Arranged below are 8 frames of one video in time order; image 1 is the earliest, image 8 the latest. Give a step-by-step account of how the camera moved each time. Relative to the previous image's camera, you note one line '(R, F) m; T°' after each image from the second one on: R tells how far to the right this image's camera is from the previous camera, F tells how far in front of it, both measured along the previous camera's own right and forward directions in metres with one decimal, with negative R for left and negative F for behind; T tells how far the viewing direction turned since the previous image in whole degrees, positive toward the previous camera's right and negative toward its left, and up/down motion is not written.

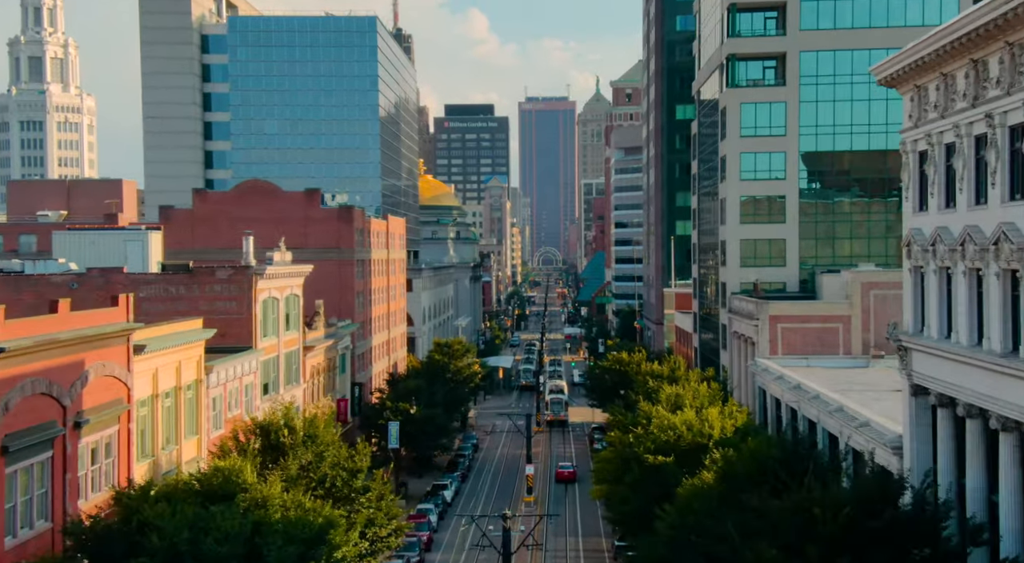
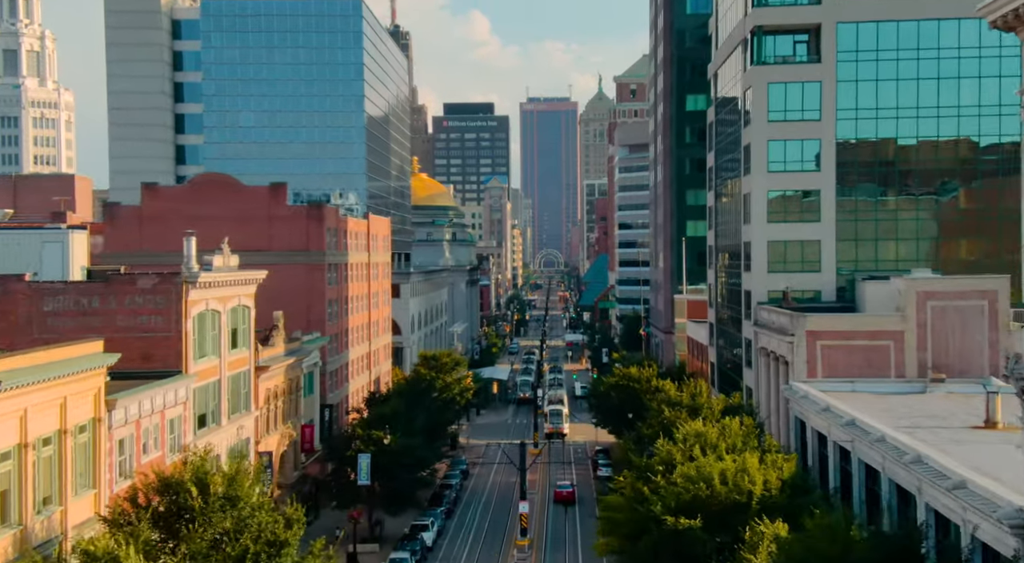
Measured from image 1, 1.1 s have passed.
(+0.5, +9.9) m; 0°
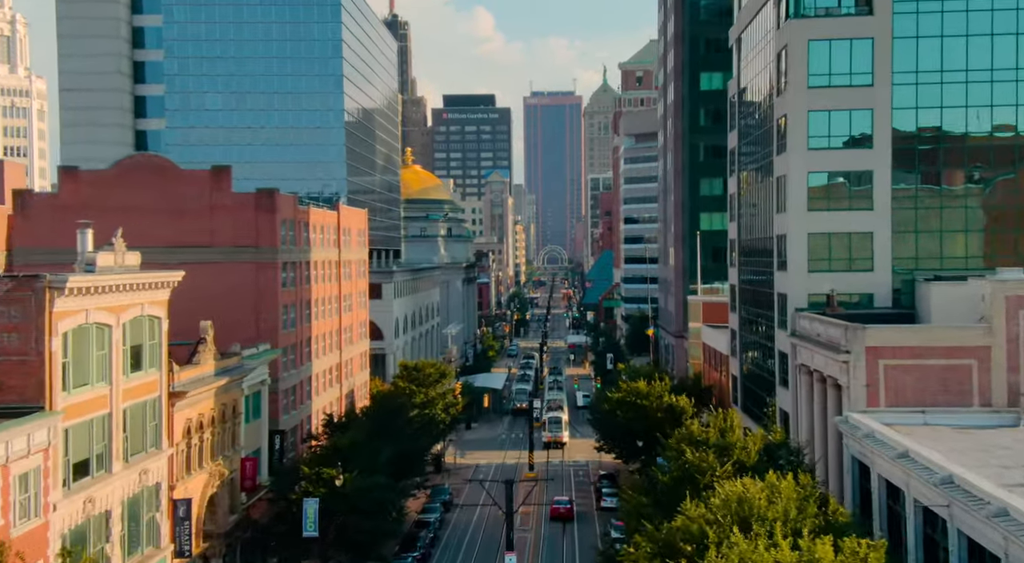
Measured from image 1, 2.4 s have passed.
(+0.9, +11.3) m; 0°
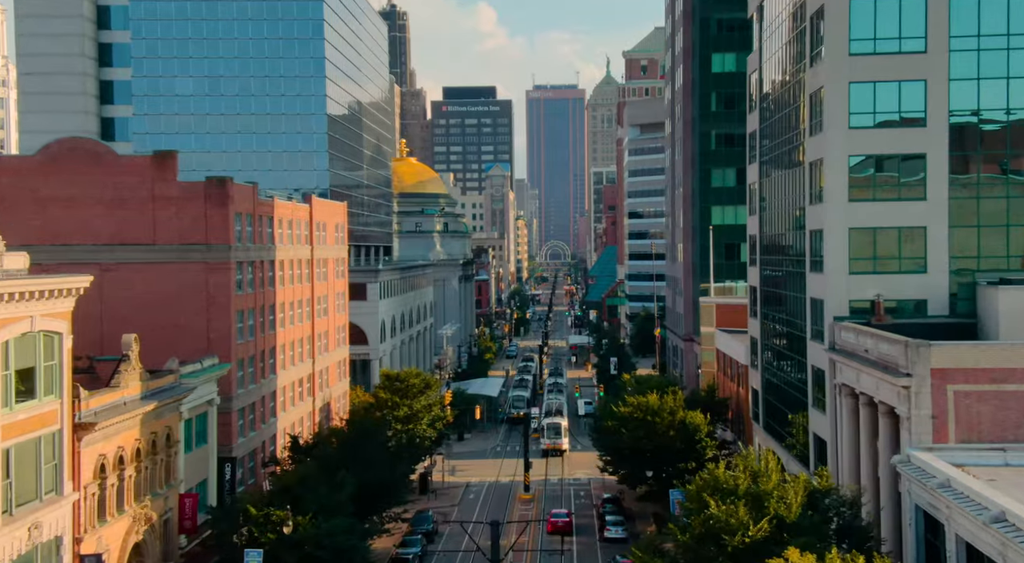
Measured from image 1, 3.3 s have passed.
(+0.6, +8.0) m; 0°
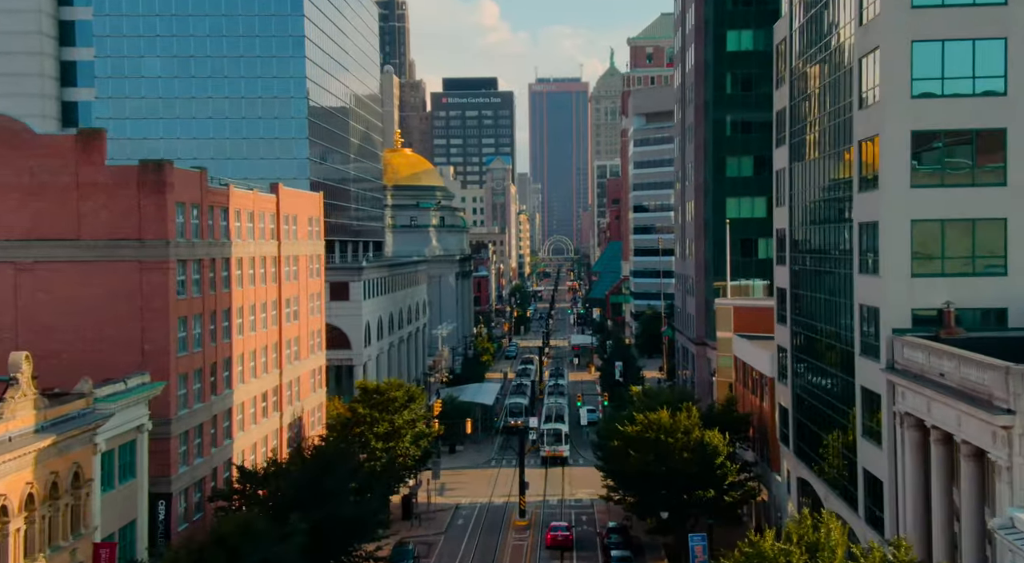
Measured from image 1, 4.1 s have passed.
(+0.5, +8.0) m; 0°
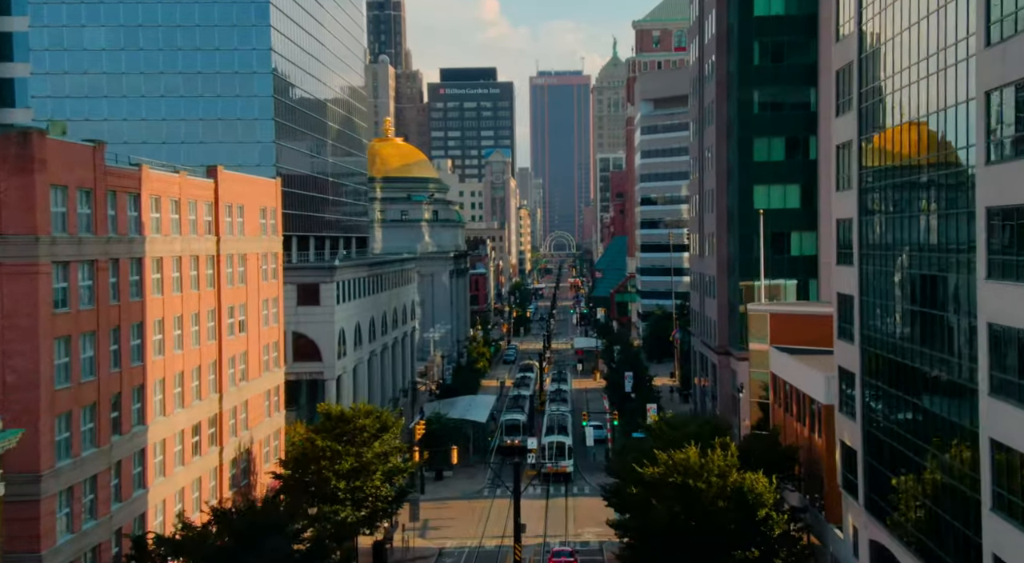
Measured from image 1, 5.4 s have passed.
(+0.4, +11.2) m; 0°
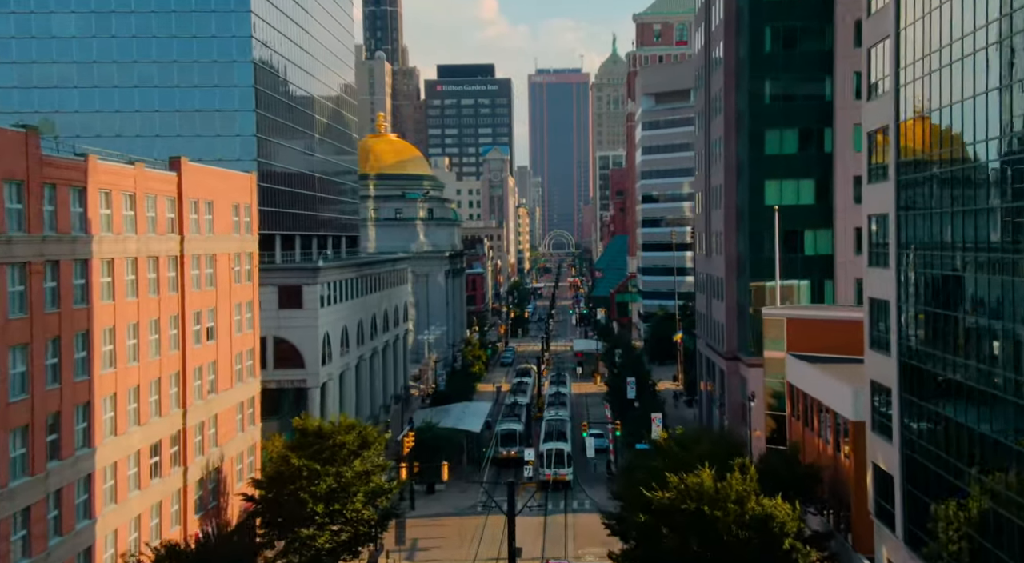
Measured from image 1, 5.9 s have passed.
(+0.2, +4.6) m; 0°
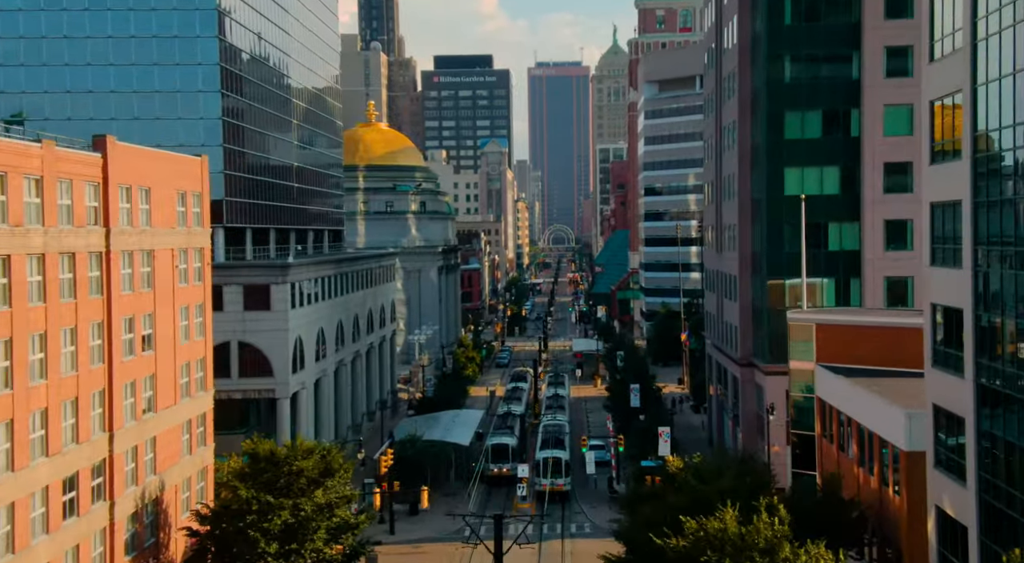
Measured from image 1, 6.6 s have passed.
(+0.4, +6.9) m; 0°
